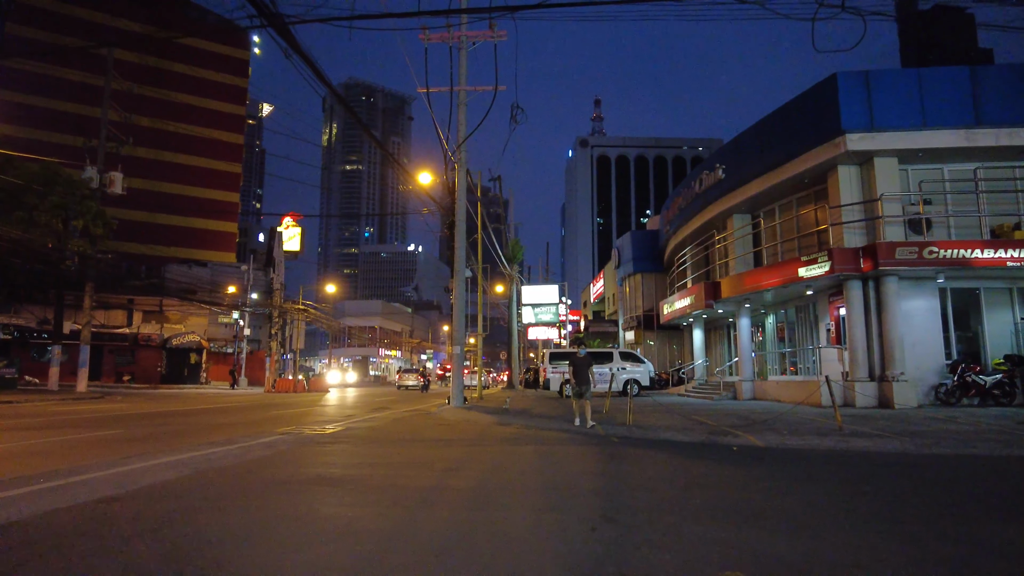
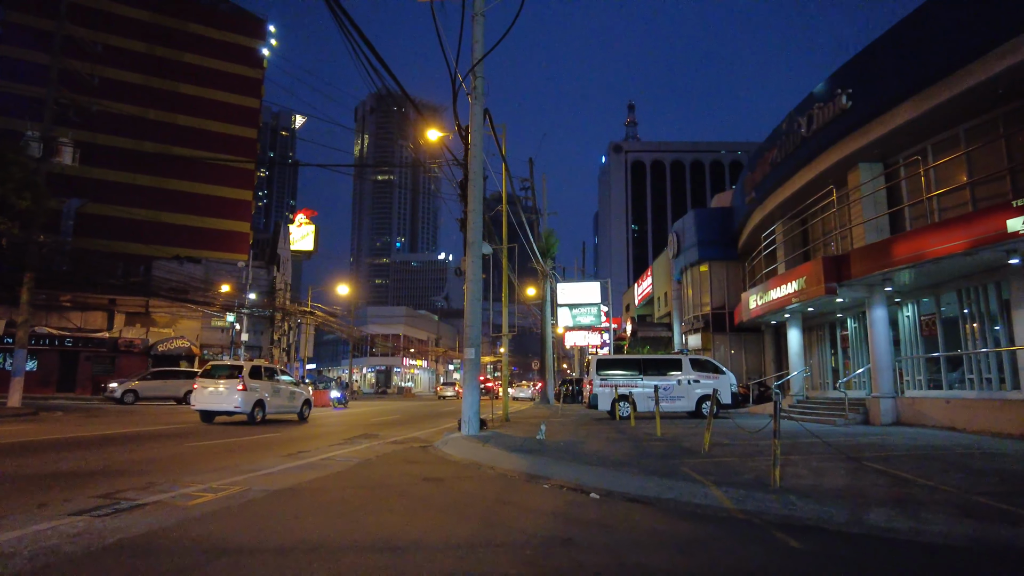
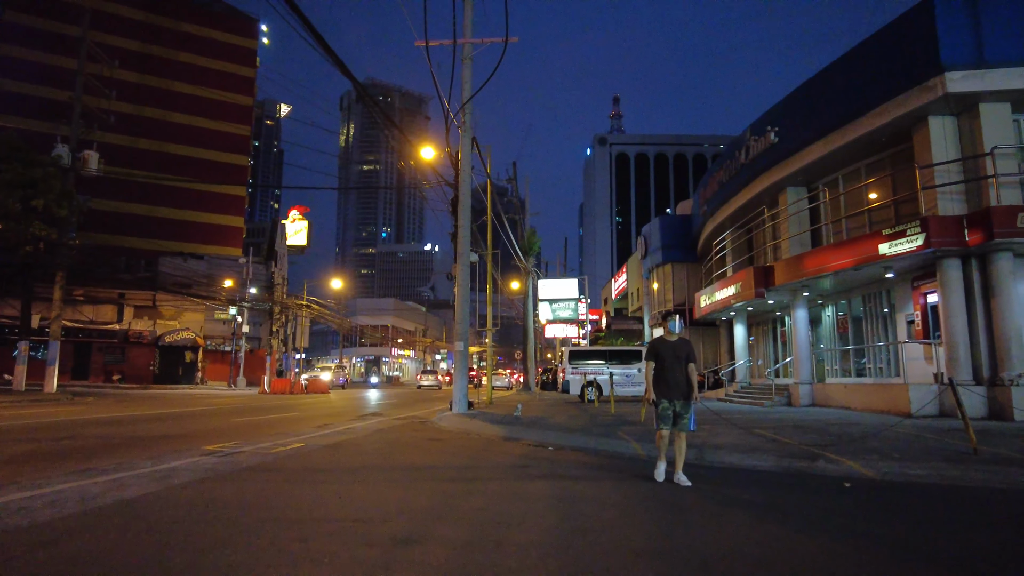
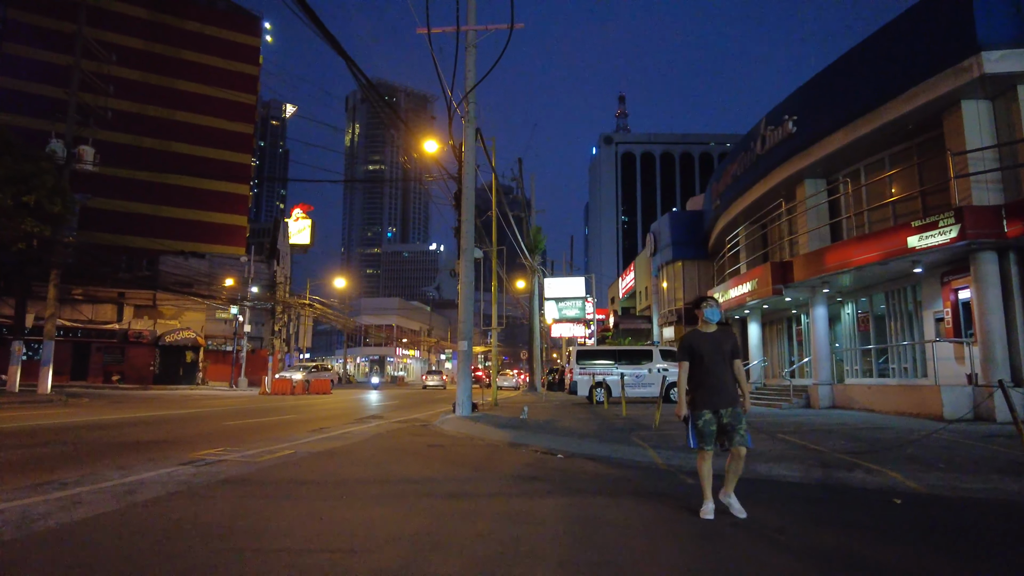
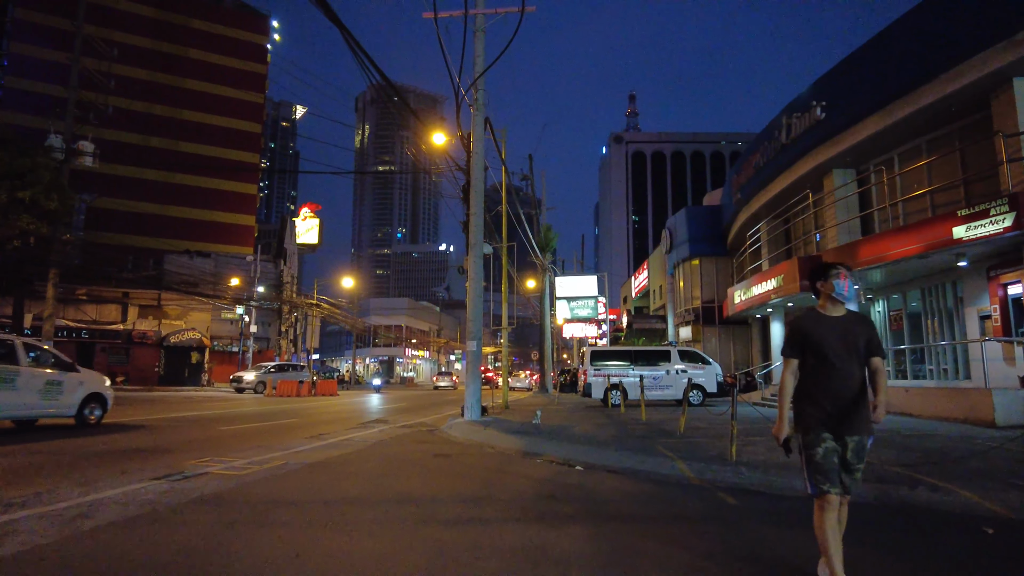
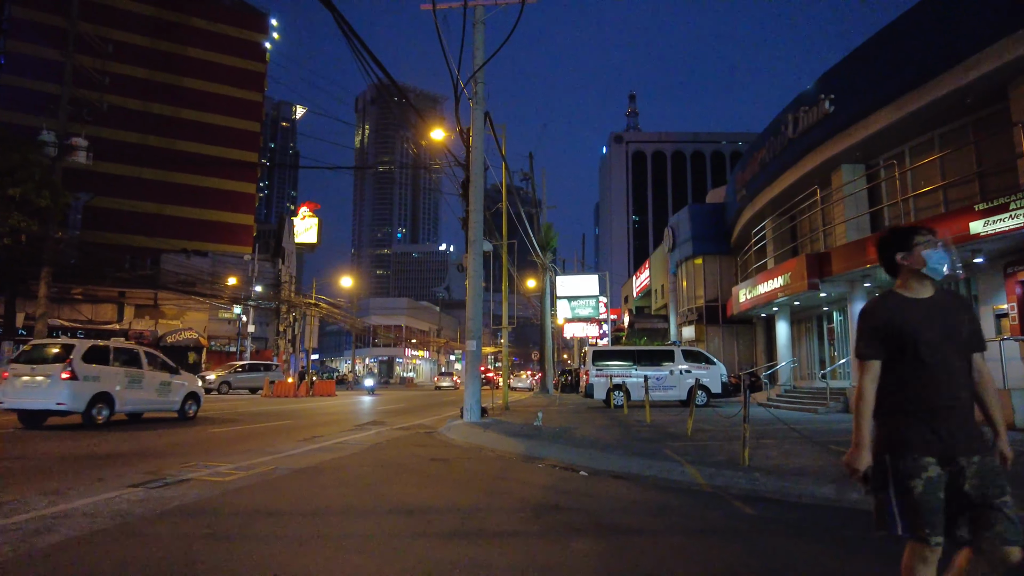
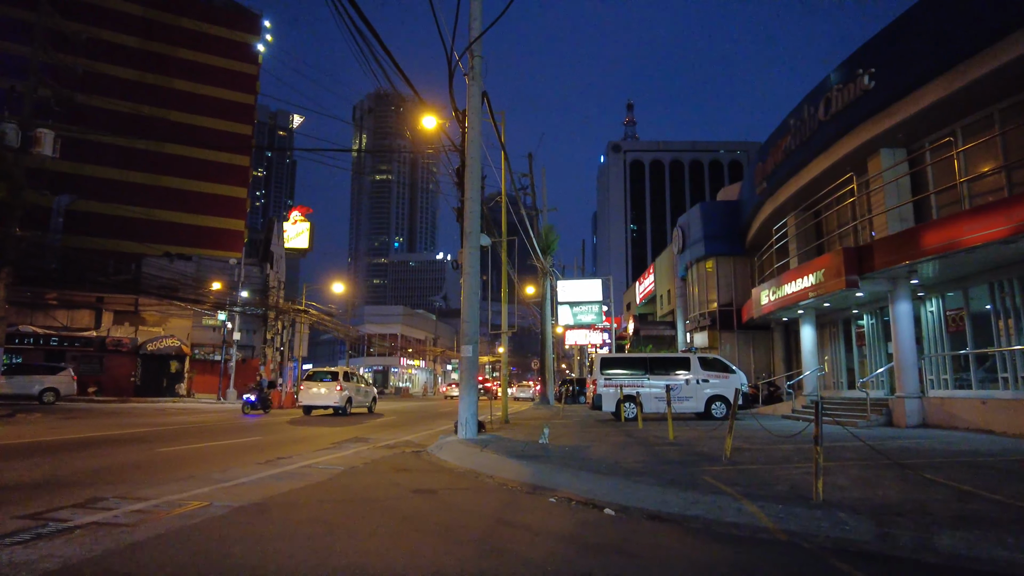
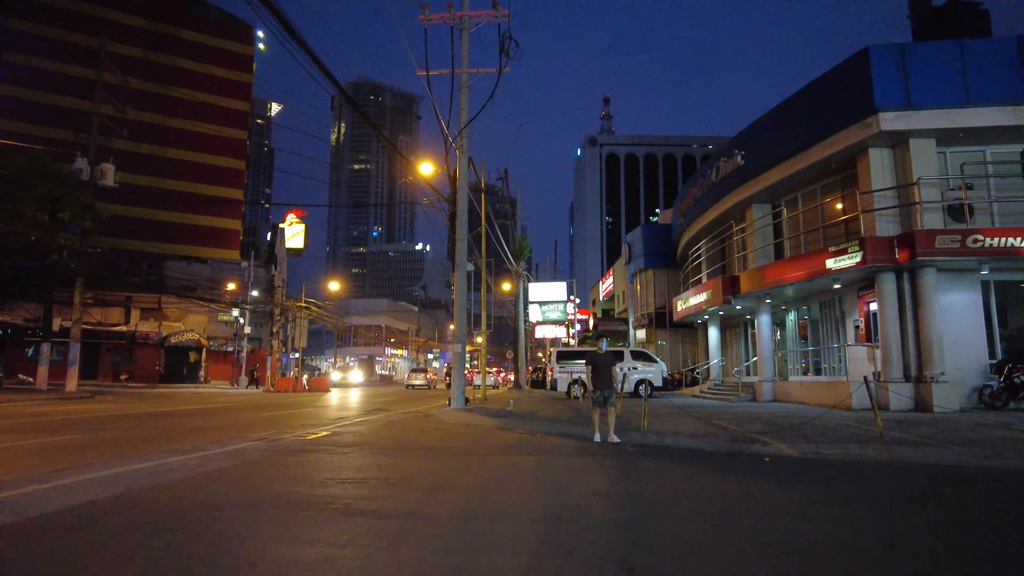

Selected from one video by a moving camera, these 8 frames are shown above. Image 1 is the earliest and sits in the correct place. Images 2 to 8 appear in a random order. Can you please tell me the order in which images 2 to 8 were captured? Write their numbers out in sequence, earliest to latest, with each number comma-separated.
8, 3, 4, 5, 6, 2, 7
